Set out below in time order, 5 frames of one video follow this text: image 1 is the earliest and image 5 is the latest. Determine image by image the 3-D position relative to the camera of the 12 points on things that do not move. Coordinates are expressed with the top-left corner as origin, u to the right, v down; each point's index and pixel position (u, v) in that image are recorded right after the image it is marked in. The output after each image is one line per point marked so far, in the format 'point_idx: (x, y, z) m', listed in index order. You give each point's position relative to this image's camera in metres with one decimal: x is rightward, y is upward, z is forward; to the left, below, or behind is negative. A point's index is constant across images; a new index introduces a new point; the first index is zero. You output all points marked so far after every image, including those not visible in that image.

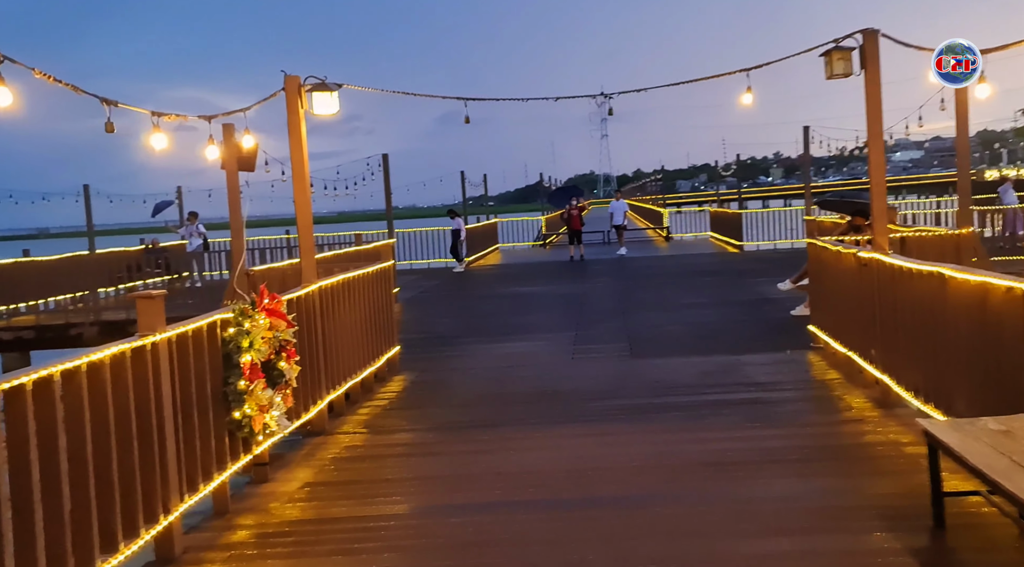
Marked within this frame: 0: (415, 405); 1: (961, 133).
0: (-0.7, -0.9, +7.8) m
1: (+3.8, +1.3, +8.6) m
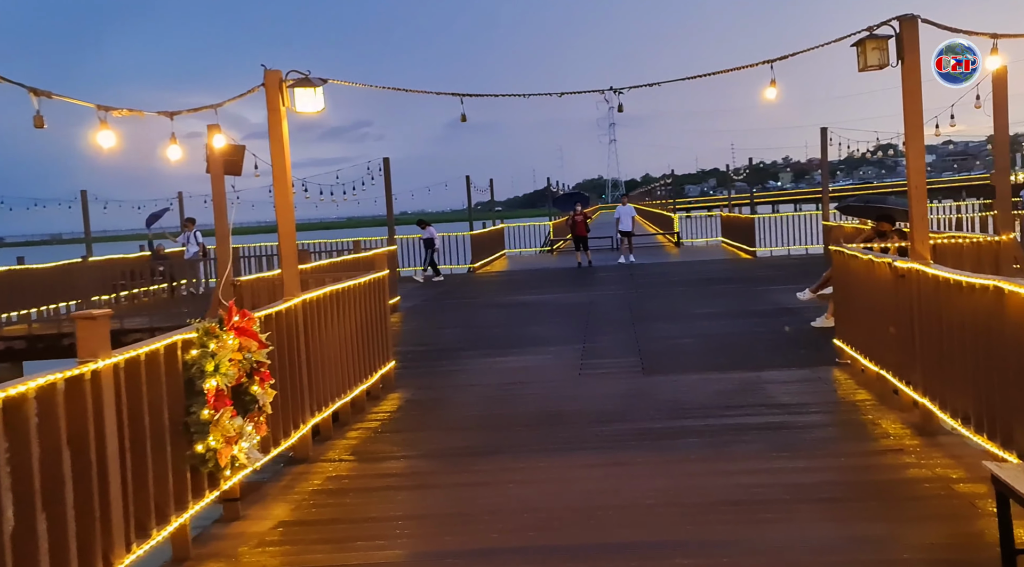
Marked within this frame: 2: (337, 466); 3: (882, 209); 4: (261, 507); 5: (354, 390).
0: (-0.7, -1.0, +7.2) m
1: (+3.8, +1.2, +8.0) m
2: (-1.1, -1.1, +6.2) m
3: (+4.1, +0.8, +11.4) m
4: (-1.3, -1.2, +5.3) m
5: (-1.2, -0.8, +7.7) m
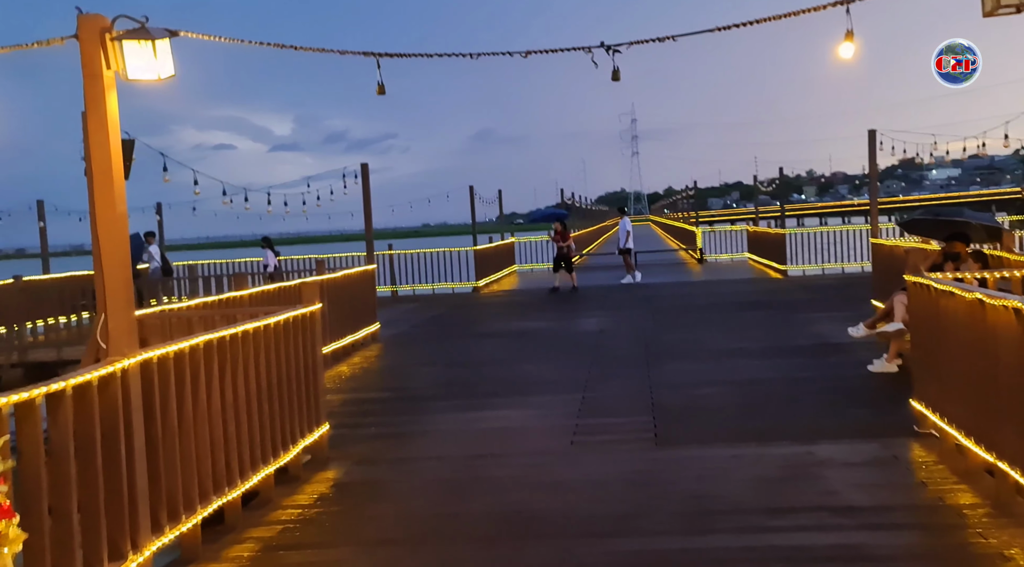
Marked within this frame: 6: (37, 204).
0: (-1.0, -1.3, +5.1) m
1: (+3.6, +0.9, +5.8) m
2: (-1.3, -1.3, +4.1) m
3: (+4.0, +0.5, +9.2) m
4: (-1.6, -1.4, +3.2) m
5: (-1.4, -1.1, +5.5) m
6: (-8.8, +1.5, +18.8) m
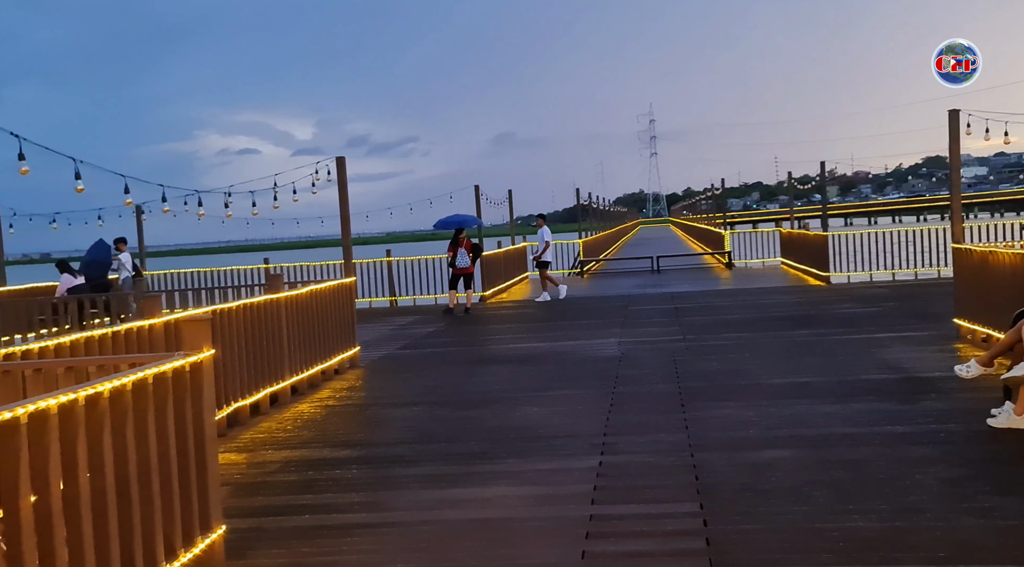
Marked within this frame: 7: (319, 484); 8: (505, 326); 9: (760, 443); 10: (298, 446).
0: (-1.1, -1.4, +2.8) m
1: (+3.5, +0.8, +3.5) m
2: (-1.5, -1.5, +1.9) m
3: (+4.0, +0.4, +6.9) m
4: (-1.7, -1.5, +1.0) m
5: (-1.5, -1.2, +3.3) m
6: (-8.6, +1.2, +16.7) m
7: (-1.2, -1.2, +6.4) m
8: (-0.1, -0.7, +15.6) m
9: (+1.6, -1.0, +6.7) m
10: (-1.6, -1.2, +7.6) m
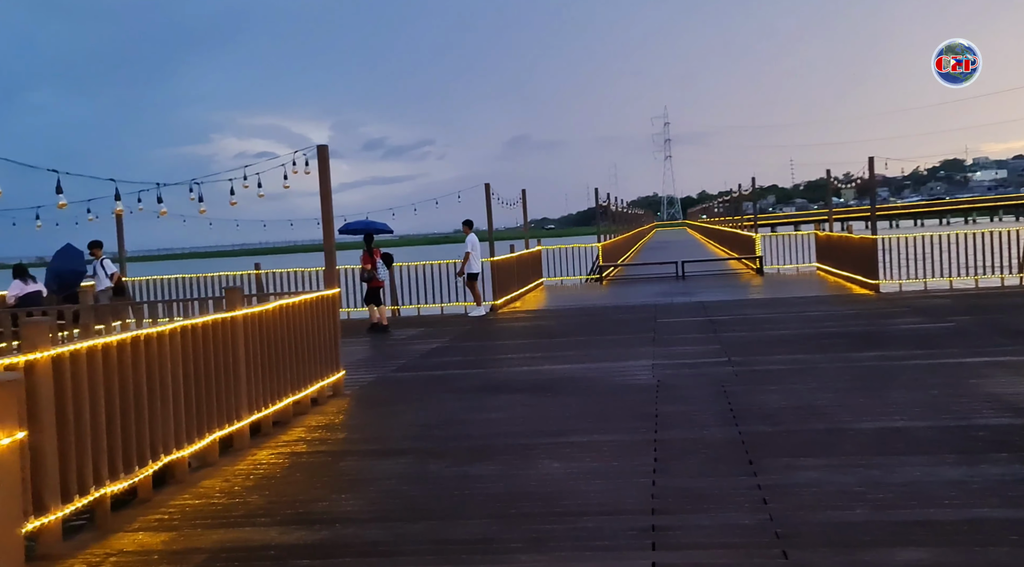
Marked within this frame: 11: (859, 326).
0: (-1.1, -1.5, +0.9) m
1: (+3.5, +0.7, +1.5) m
2: (-1.5, -1.6, -0.1) m
3: (+4.0, +0.3, +4.9) m
4: (-1.8, -1.6, -0.9) m
5: (-1.5, -1.3, +1.4) m
6: (-8.4, +1.1, +14.8) m
7: (-1.2, -1.3, +4.4) m
8: (+0.1, -0.8, +13.7) m
9: (+1.7, -1.1, +4.7) m
10: (-1.5, -1.3, +5.7) m
11: (+4.7, -0.5, +13.6) m
